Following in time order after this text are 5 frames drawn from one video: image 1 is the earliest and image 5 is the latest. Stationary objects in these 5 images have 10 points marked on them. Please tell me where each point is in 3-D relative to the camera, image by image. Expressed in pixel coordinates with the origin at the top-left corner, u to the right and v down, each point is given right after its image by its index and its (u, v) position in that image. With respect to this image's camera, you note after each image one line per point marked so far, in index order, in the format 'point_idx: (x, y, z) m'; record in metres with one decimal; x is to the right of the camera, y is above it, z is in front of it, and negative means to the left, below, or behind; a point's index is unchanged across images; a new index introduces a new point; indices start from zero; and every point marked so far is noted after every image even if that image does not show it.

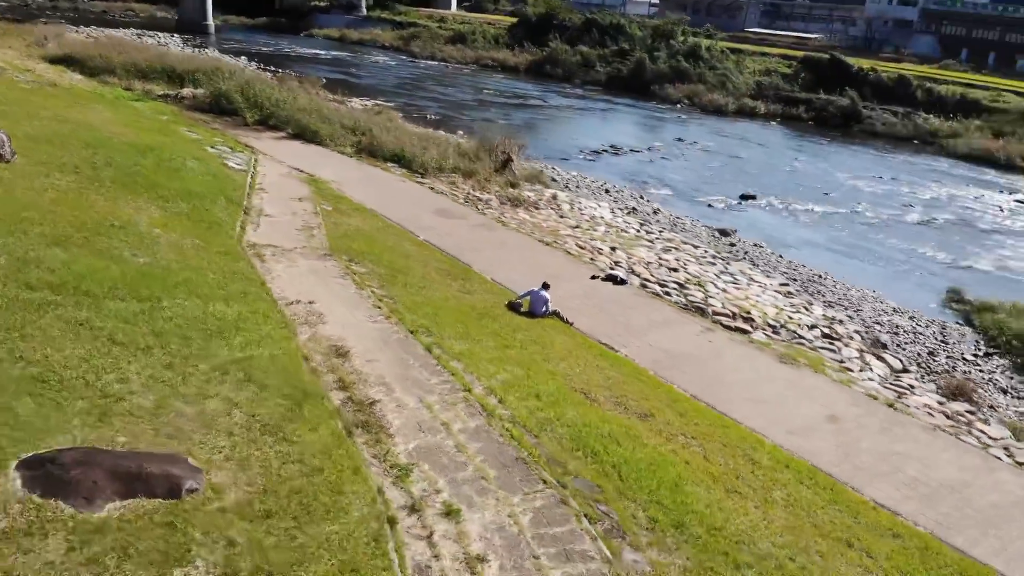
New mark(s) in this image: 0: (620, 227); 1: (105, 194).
0: (+2.7, +1.4, +19.6) m
1: (-5.8, +1.3, +11.5) m
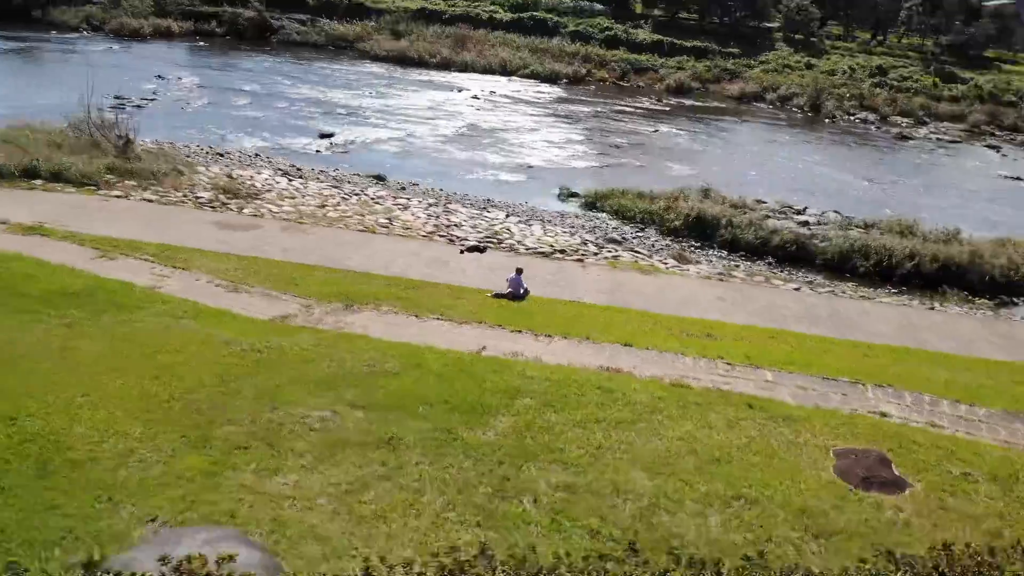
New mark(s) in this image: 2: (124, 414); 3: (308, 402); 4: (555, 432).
0: (-4.5, +2.3, +20.7) m
1: (-4.4, -0.5, +9.3) m
2: (-3.3, -1.1, +6.8) m
3: (-1.9, -1.1, +7.6) m
4: (+0.4, -1.3, +7.5) m
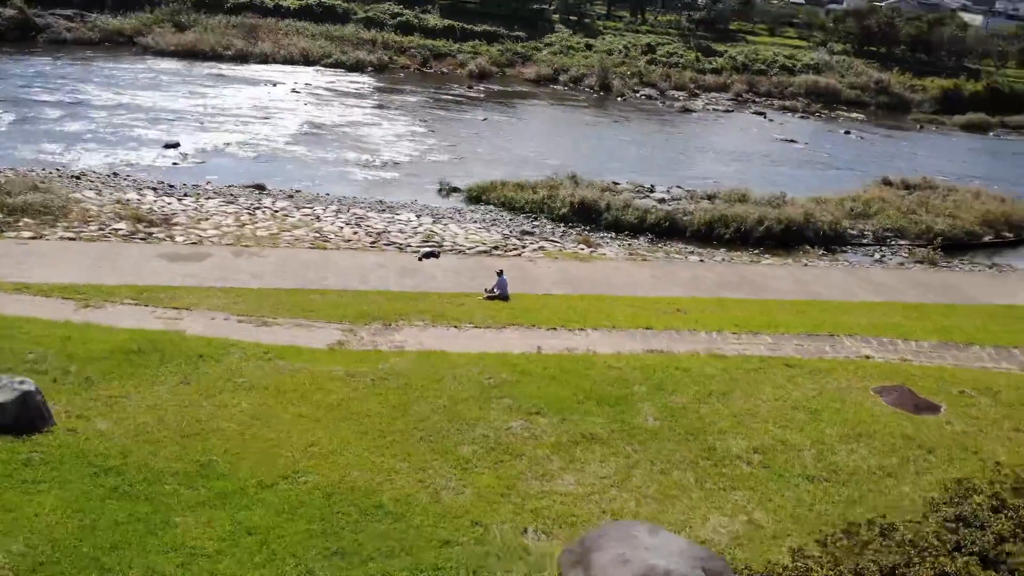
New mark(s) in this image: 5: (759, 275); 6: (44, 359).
0: (-6.8, +1.9, +20.3) m
1: (-3.1, -1.1, +9.5) m
2: (-1.3, -1.6, +7.5) m
3: (-0.2, -1.4, +8.6) m
4: (+2.0, -1.4, +9.2) m
5: (+5.6, +0.3, +18.4) m
6: (-5.6, -0.9, +9.6) m
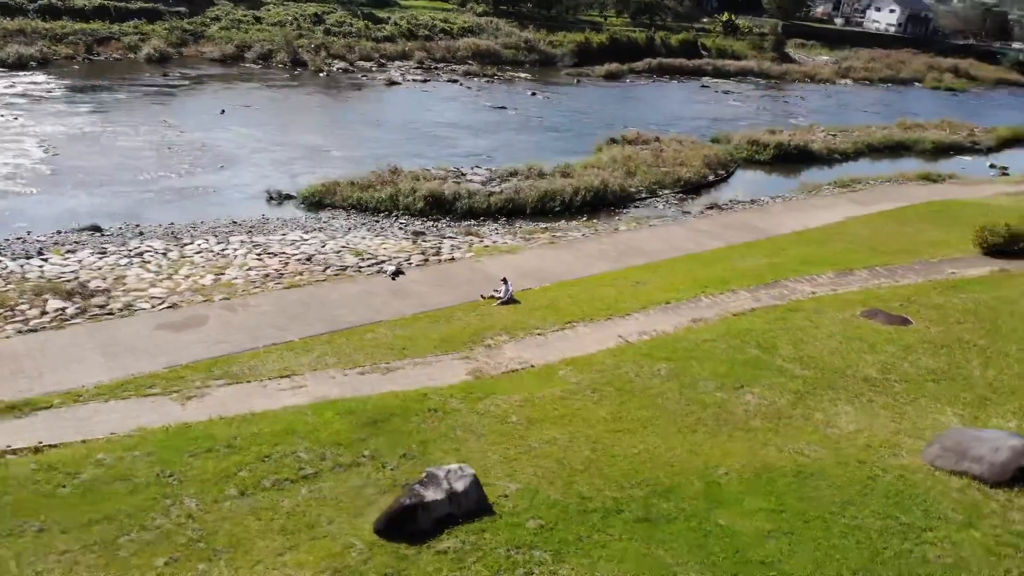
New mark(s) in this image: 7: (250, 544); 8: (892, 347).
0: (-8.6, +0.6, +18.6) m
1: (0.0, -1.8, +10.9) m
2: (+2.6, -1.9, +10.0) m
3: (+3.0, -1.5, +11.4) m
4: (+4.7, -1.1, +13.0) m
5: (+3.4, +1.4, +22.6) m
6: (-2.3, -2.1, +9.9) m
7: (-2.6, -2.6, +8.0) m
8: (+6.2, -1.0, +13.1) m
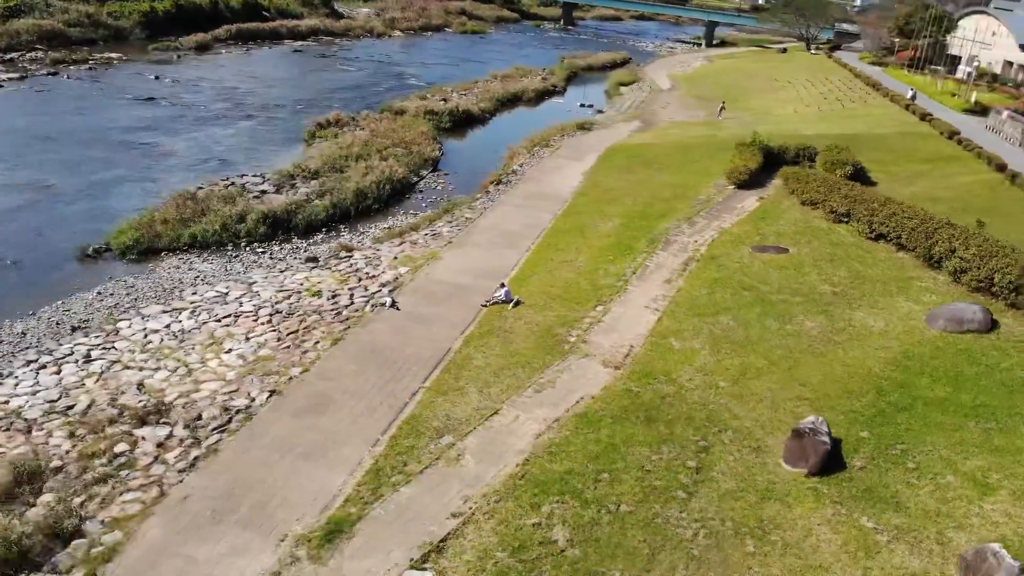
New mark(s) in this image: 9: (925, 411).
0: (-7.8, -1.6, +16.2) m
1: (+3.8, -1.8, +14.9) m
2: (+6.5, -1.3, +15.6) m
3: (+5.9, -0.8, +16.9) m
4: (+6.3, 0.0, +19.1) m
5: (-0.7, +2.1, +26.0) m
6: (+2.6, -2.6, +12.9) m
7: (+3.5, -3.2, +11.2) m
8: (+7.4, +0.4, +20.0) m
9: (+6.8, -2.1, +13.4) m
